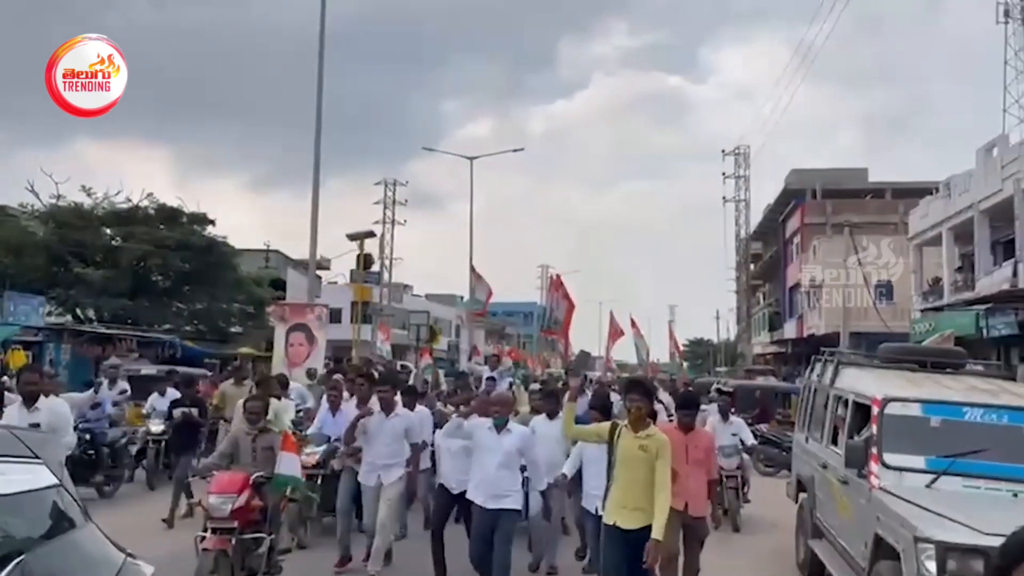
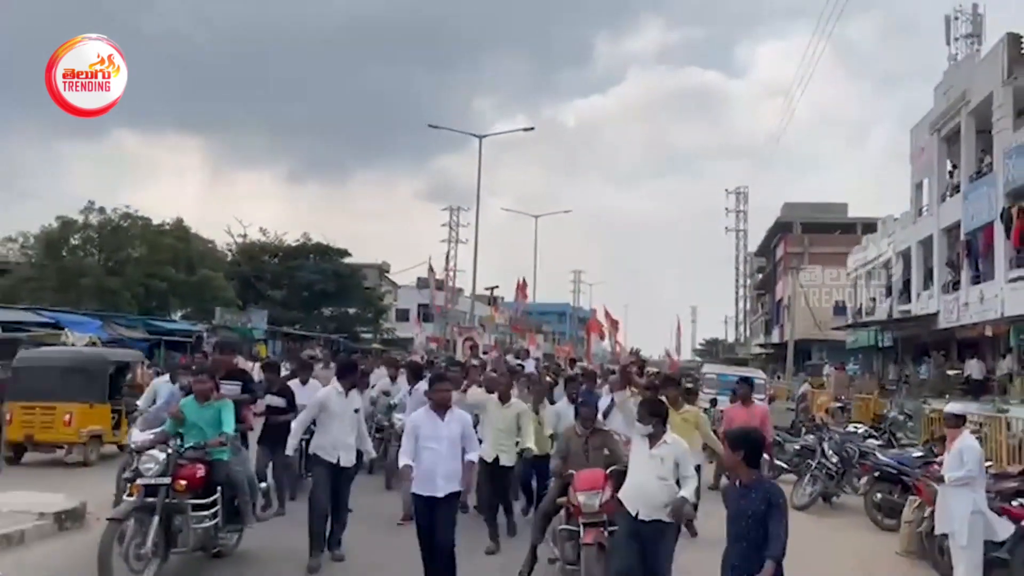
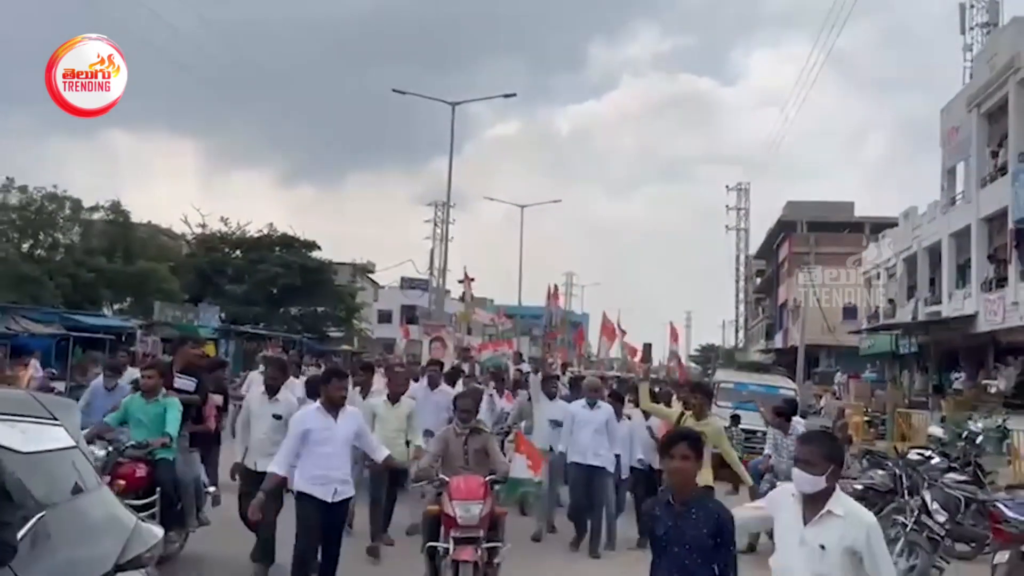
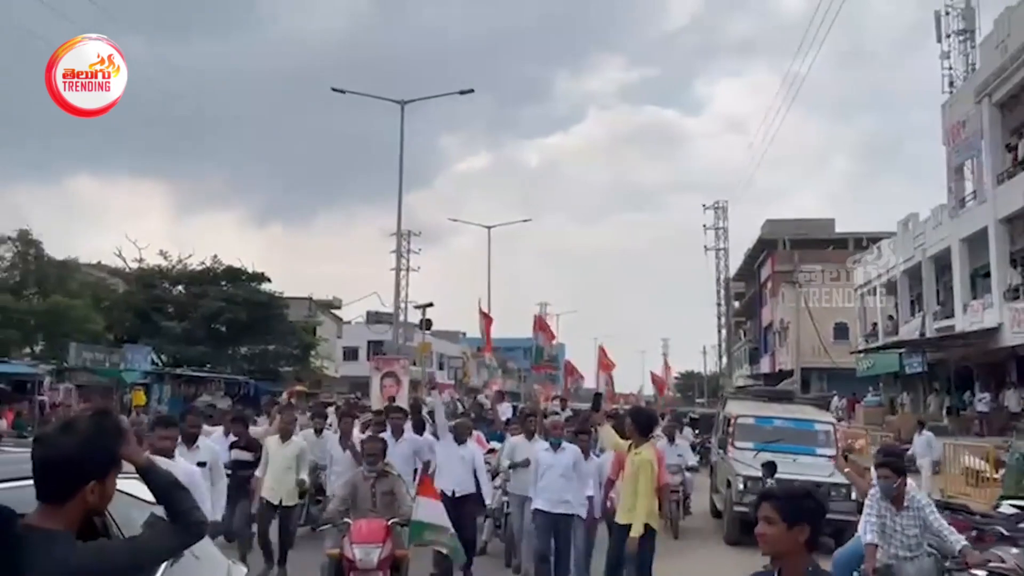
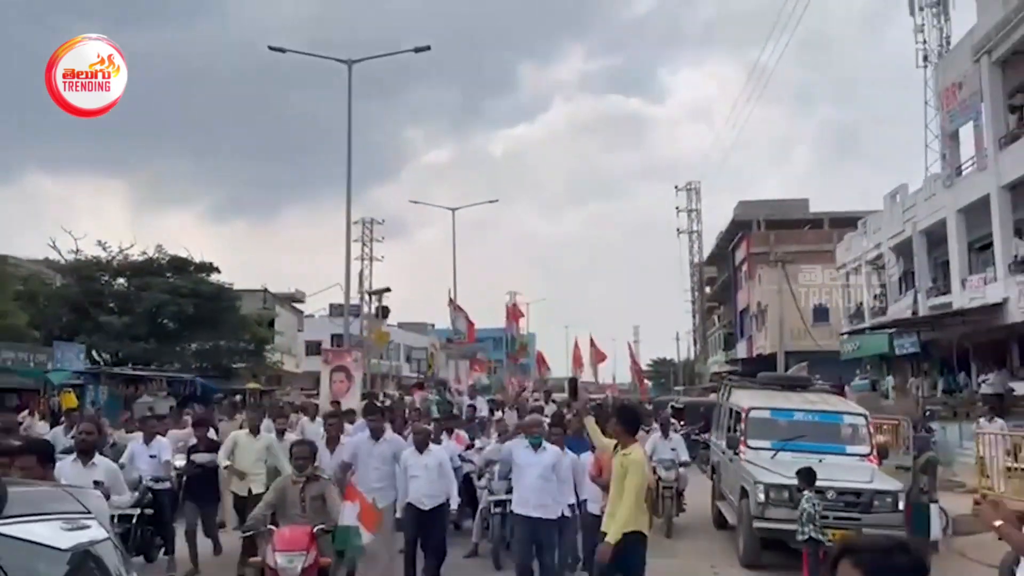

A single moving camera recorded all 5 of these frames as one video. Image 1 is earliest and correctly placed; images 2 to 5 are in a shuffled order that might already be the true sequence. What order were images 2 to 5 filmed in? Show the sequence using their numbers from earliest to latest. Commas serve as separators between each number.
5, 4, 3, 2
